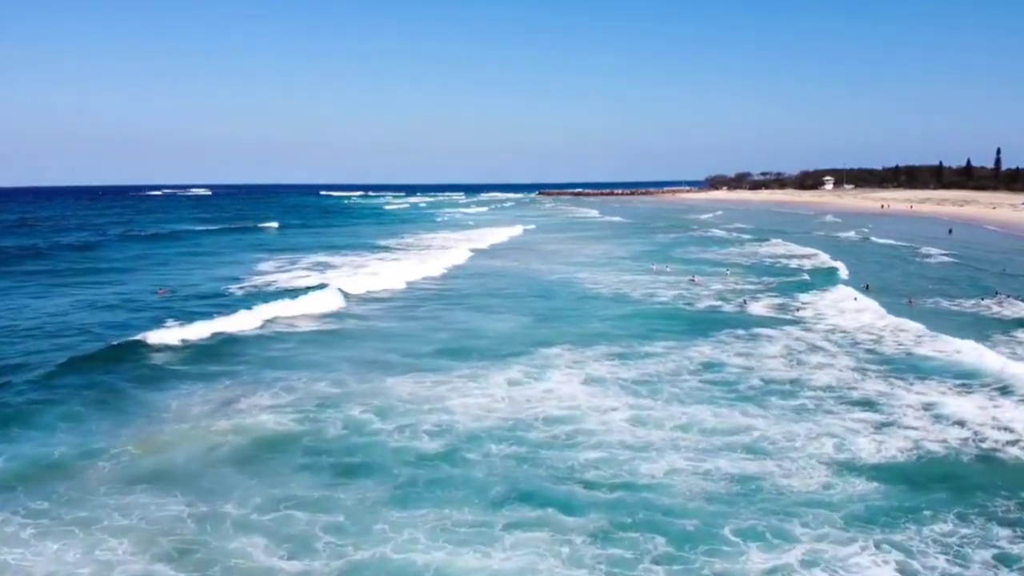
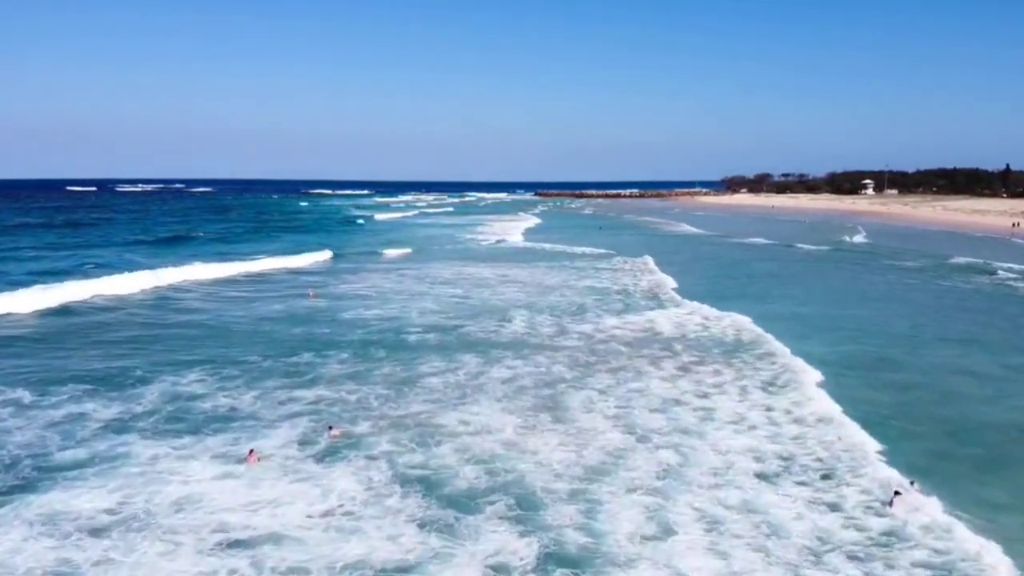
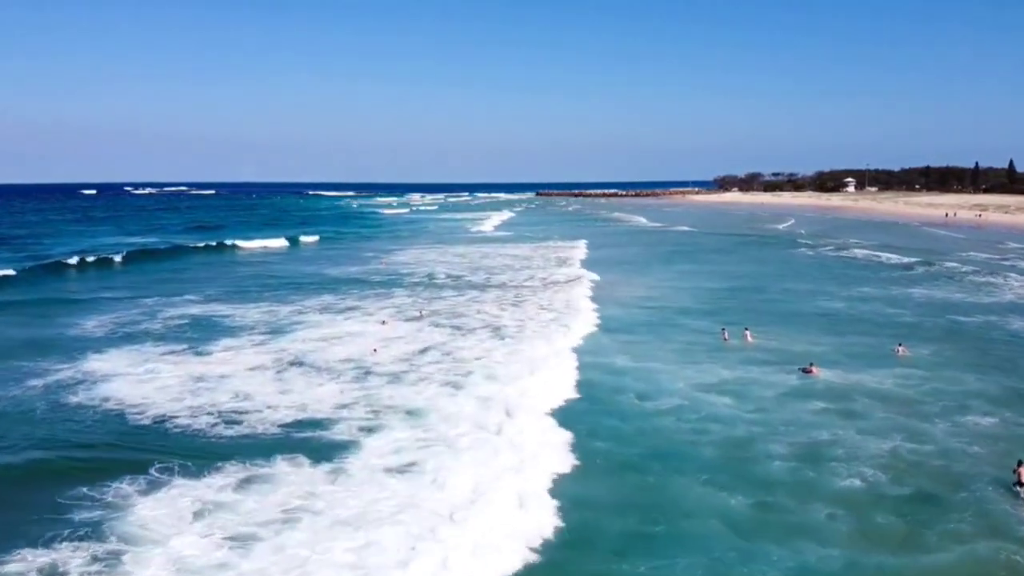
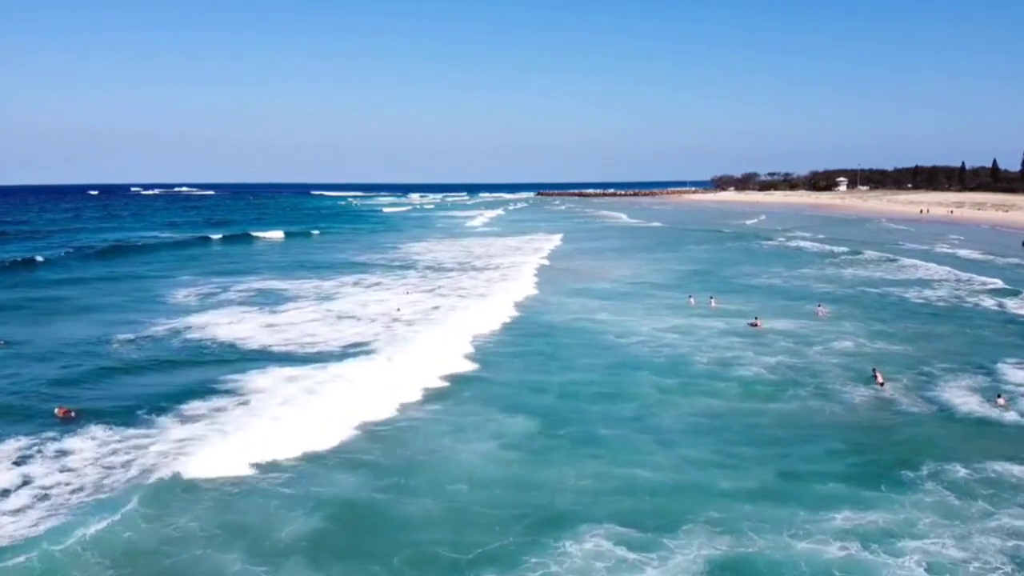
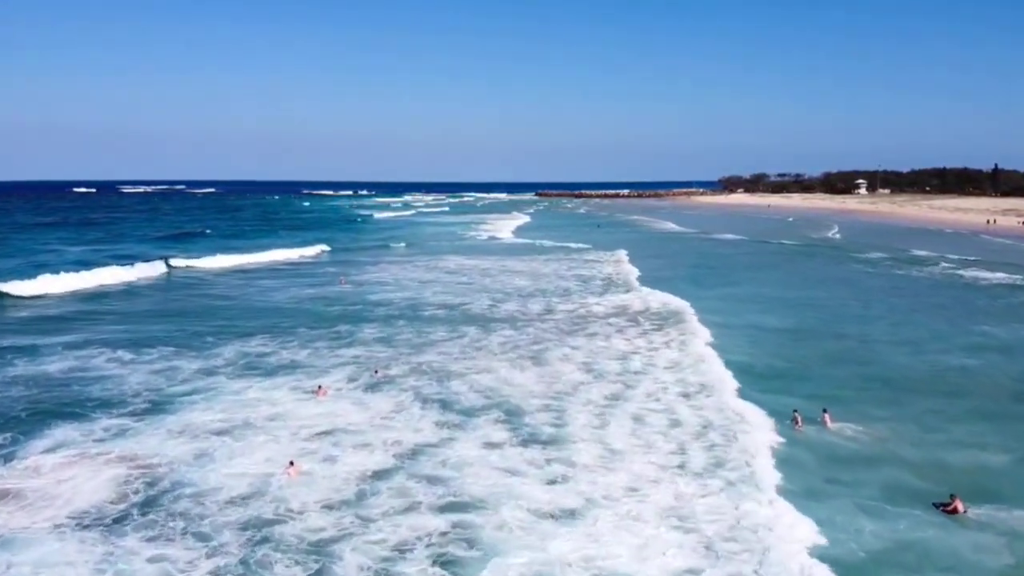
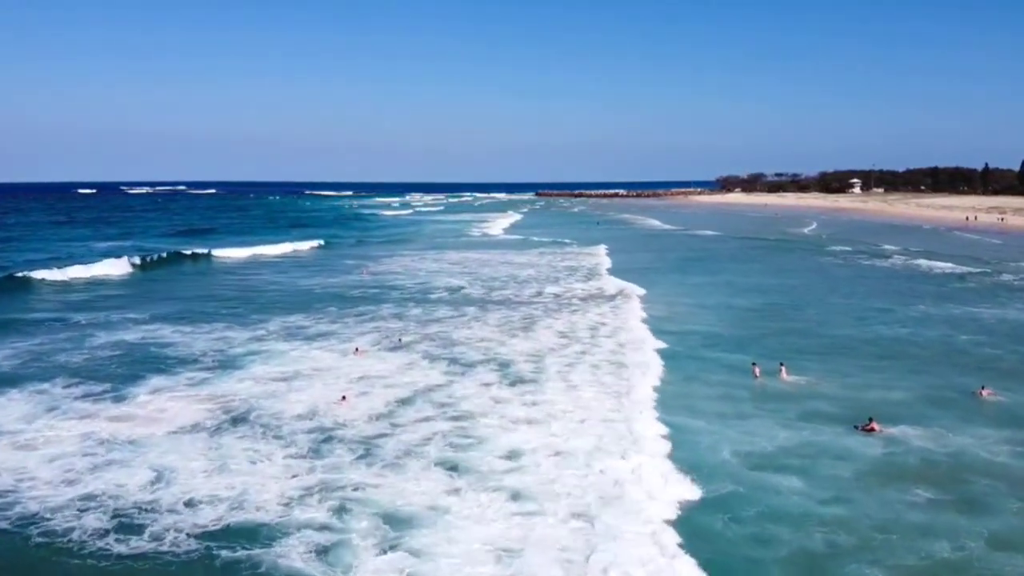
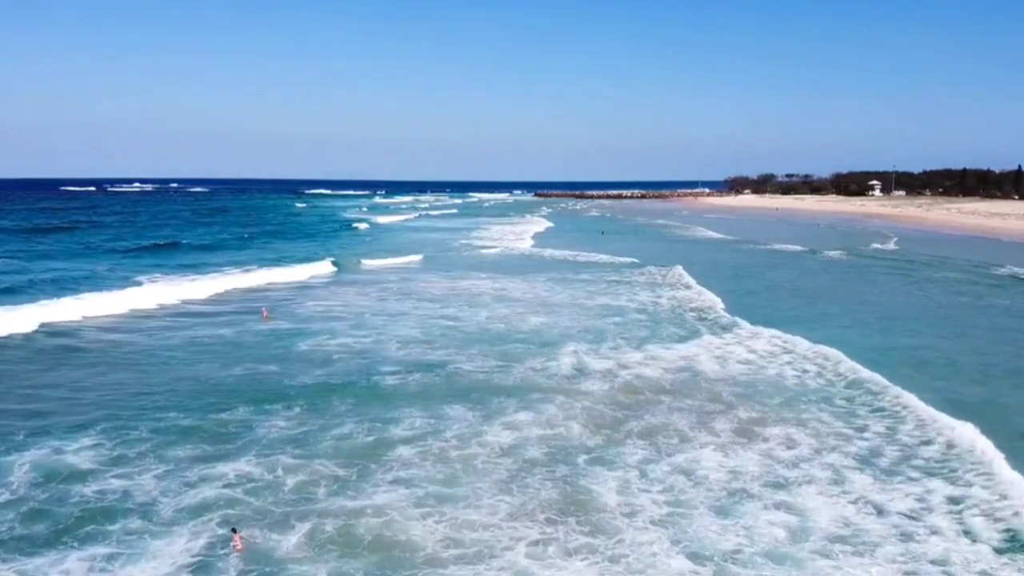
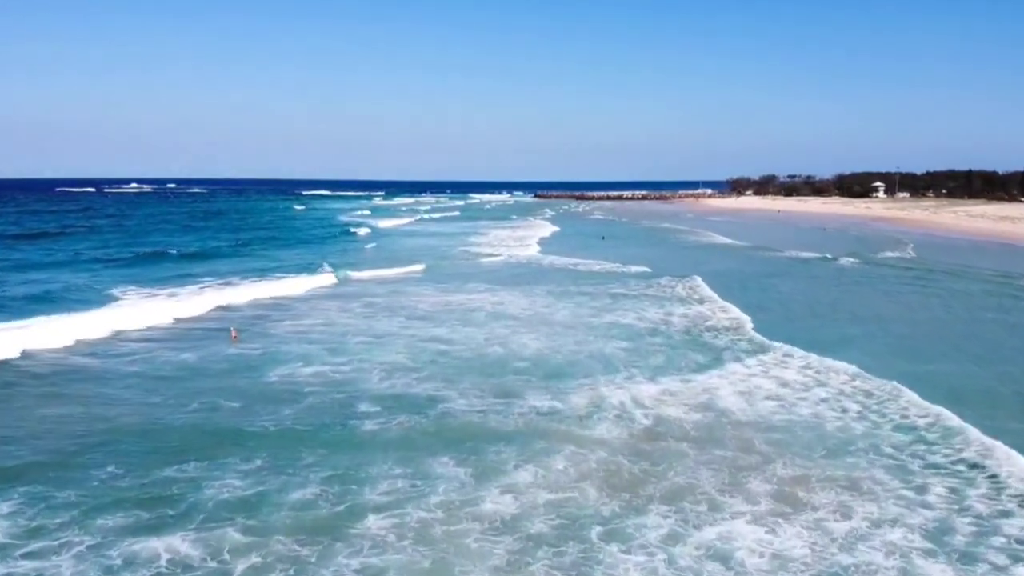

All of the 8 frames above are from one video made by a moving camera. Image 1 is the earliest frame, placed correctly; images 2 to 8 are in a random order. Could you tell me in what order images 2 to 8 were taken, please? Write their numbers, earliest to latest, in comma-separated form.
4, 3, 6, 5, 2, 7, 8
